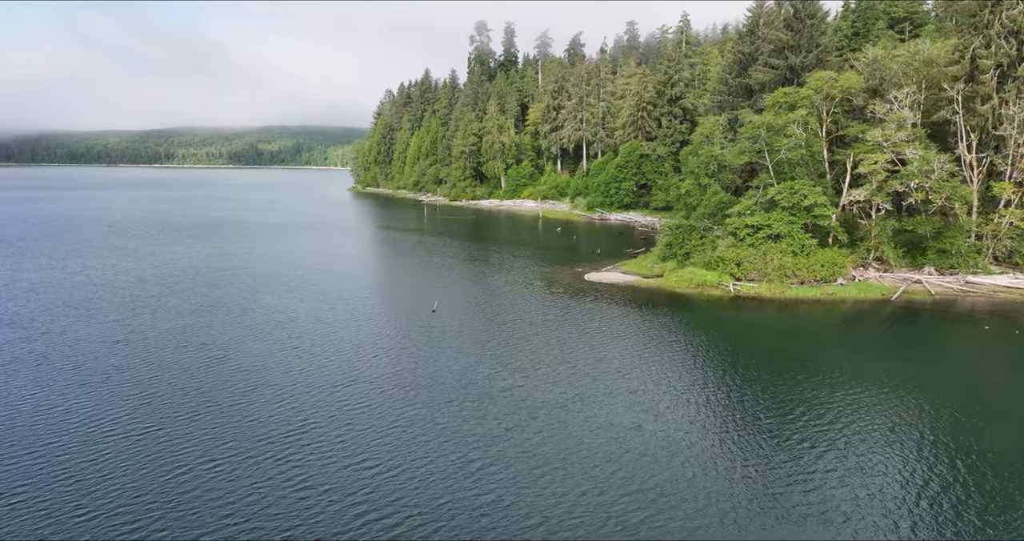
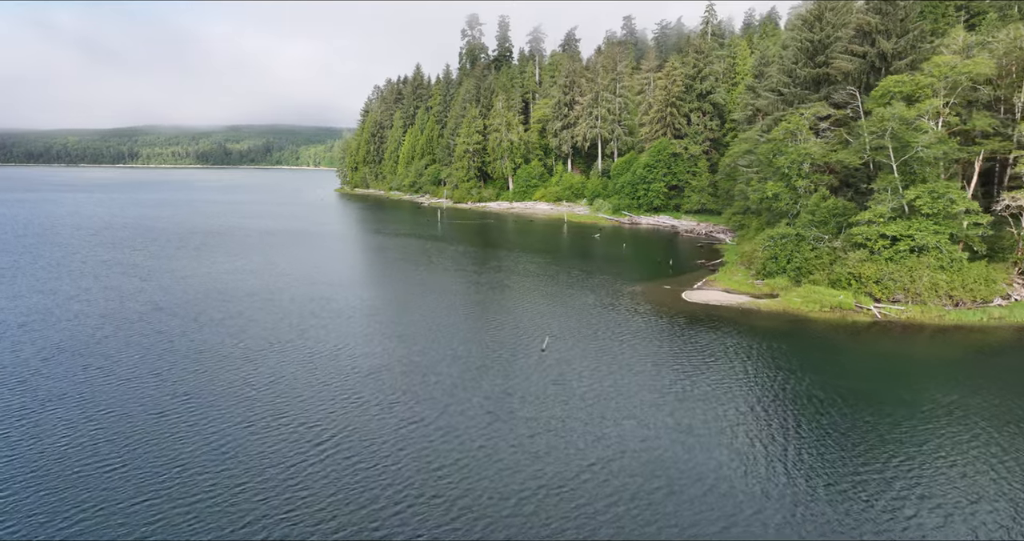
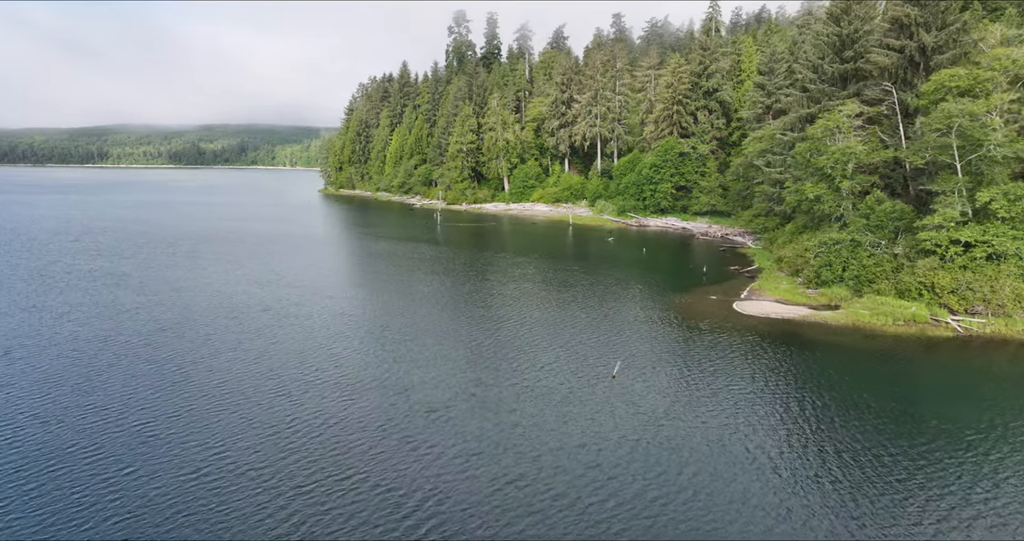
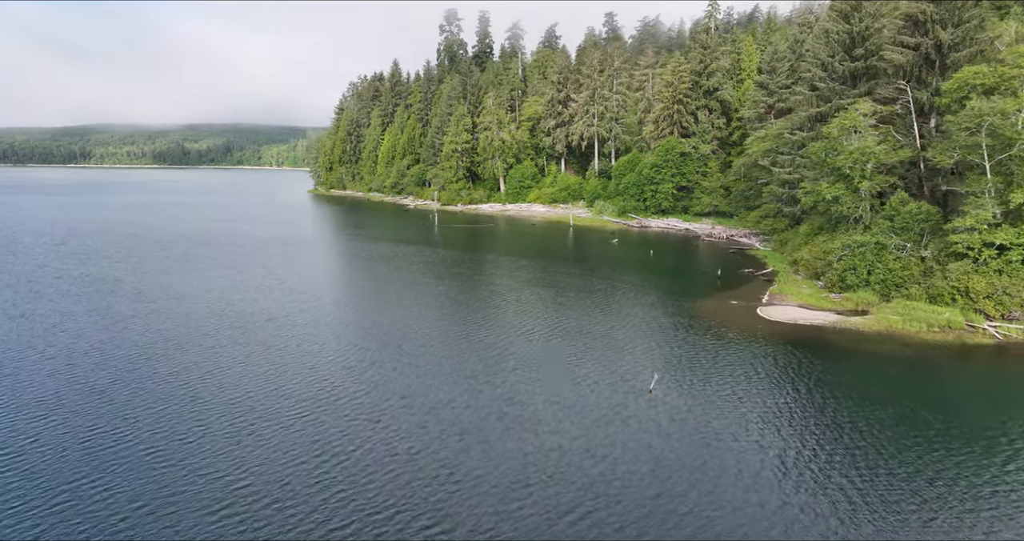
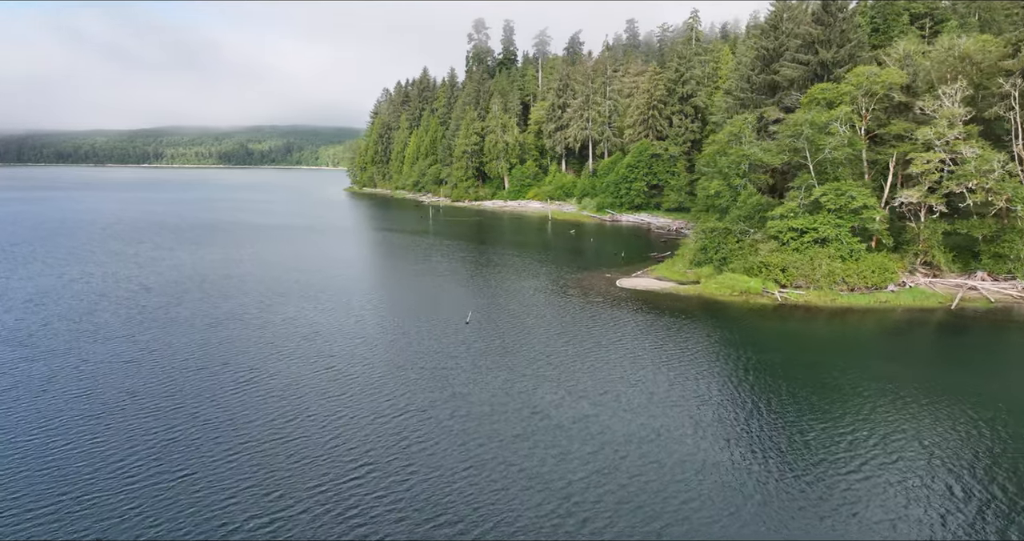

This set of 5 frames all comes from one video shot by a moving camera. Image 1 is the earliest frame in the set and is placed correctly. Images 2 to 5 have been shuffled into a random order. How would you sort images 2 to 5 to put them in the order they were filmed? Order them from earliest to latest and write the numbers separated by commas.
5, 2, 3, 4
